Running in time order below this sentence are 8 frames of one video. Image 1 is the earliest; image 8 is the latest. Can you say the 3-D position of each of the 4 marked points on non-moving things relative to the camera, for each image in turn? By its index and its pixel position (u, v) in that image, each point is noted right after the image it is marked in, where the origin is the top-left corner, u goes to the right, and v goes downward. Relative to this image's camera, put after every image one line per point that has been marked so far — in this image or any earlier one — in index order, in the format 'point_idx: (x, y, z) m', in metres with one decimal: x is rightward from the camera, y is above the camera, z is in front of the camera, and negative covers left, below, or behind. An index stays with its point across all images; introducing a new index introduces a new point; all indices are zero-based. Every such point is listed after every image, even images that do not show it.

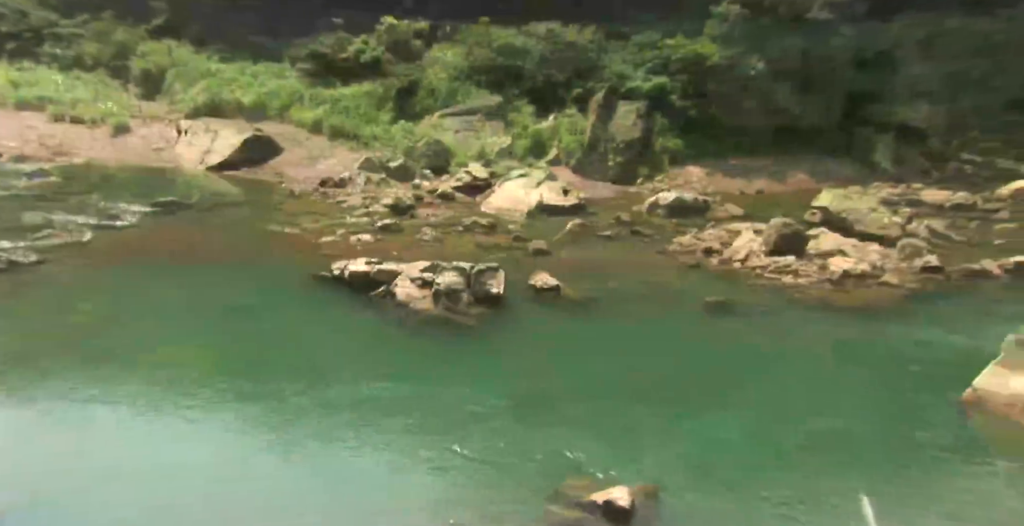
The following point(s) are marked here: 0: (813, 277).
0: (+4.9, -0.2, +12.4) m
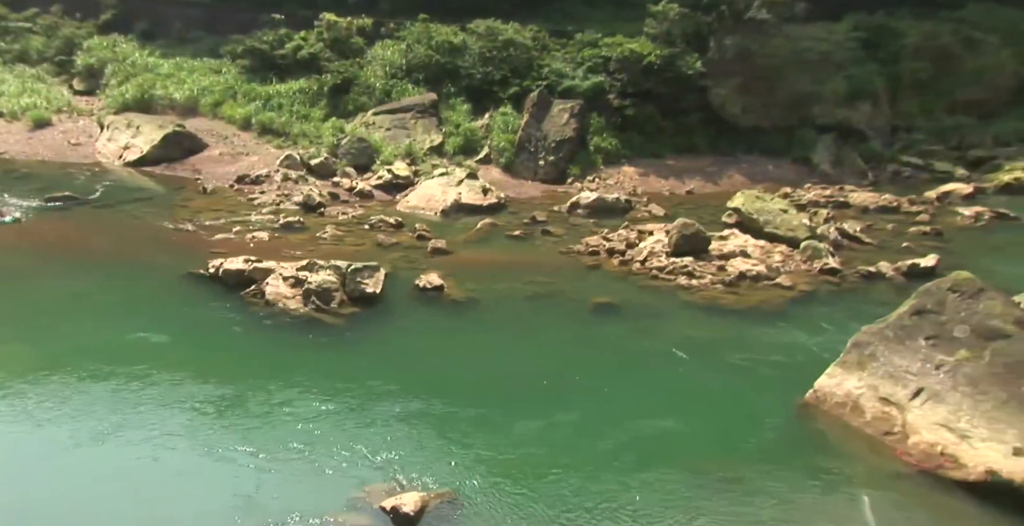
0: (+3.2, -0.2, +12.4) m
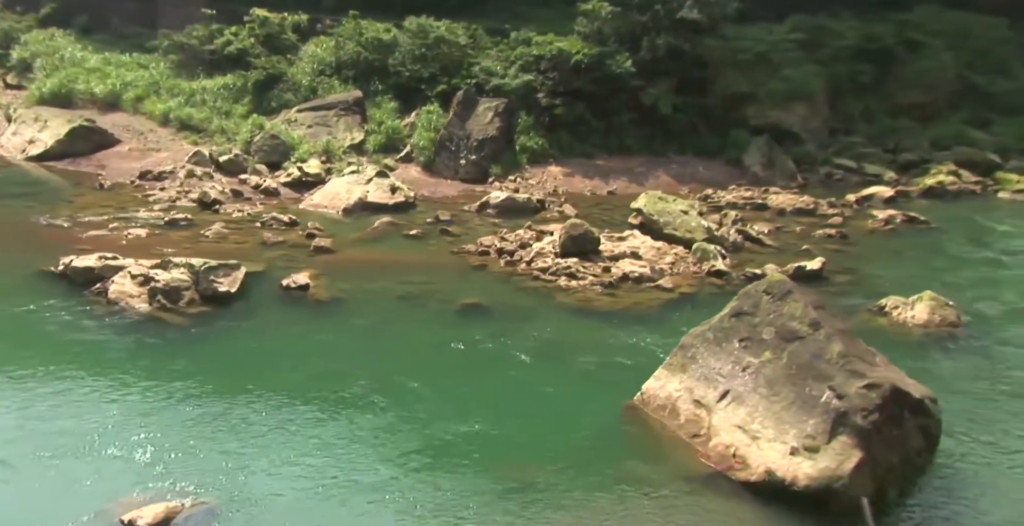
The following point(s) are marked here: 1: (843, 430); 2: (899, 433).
0: (+1.2, -0.3, +12.4) m
1: (+2.8, -1.4, +6.4) m
2: (+3.4, -1.5, +6.6) m
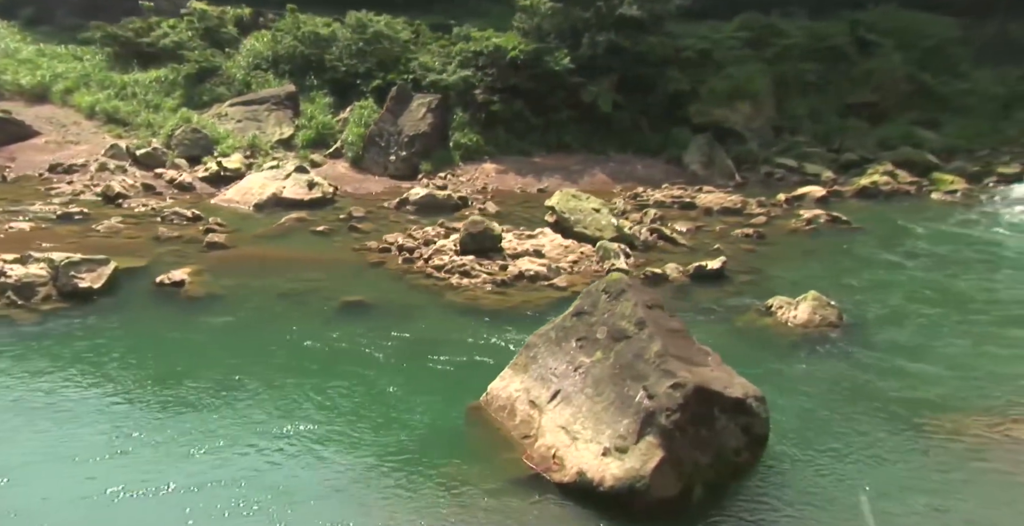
0: (-0.5, -0.2, +12.3) m
1: (+1.2, -1.4, +6.3) m
2: (+1.7, -1.4, +6.5) m
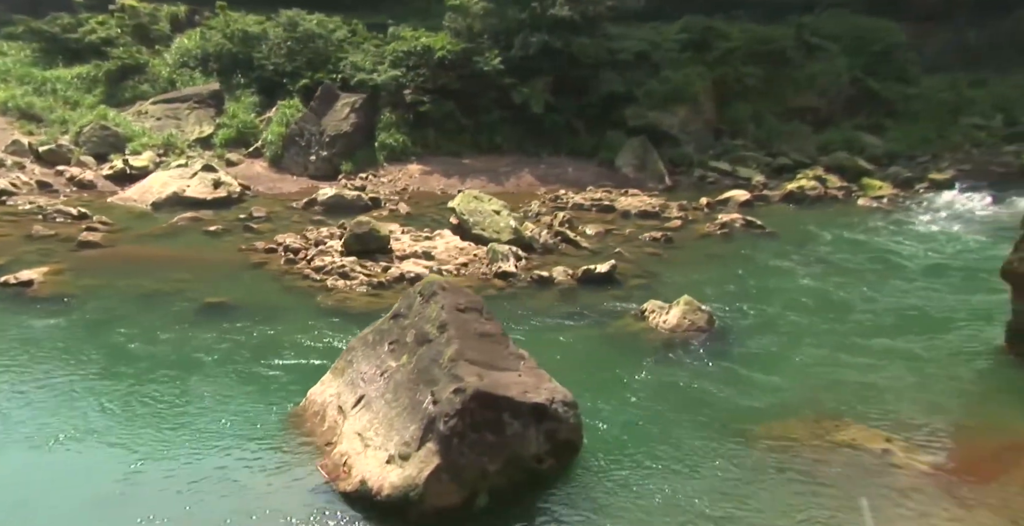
0: (-2.4, -0.2, +12.0) m
1: (-0.6, -1.4, +6.1) m
2: (-0.1, -1.5, +6.3) m
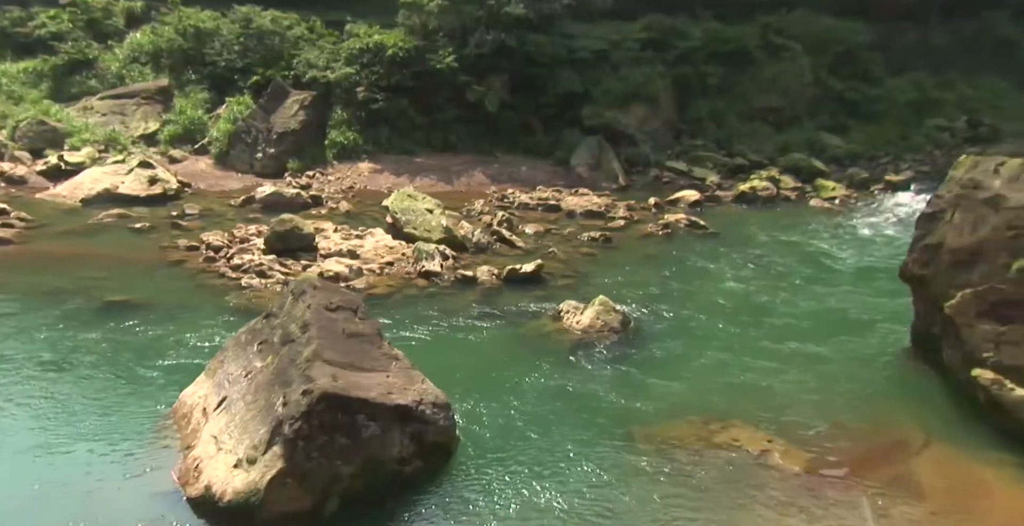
0: (-3.6, -0.2, +11.9) m
1: (-1.8, -1.4, +5.9) m
2: (-1.3, -1.5, +6.2) m
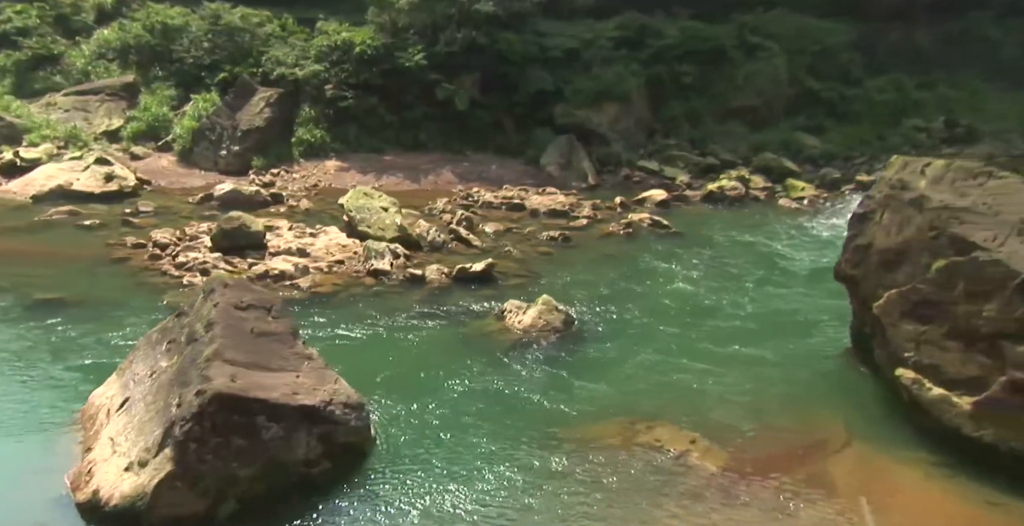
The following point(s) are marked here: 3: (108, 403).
0: (-4.4, -0.2, +11.7) m
1: (-2.6, -1.3, +5.8) m
2: (-2.0, -1.4, +6.1) m
3: (-3.7, -1.3, +7.1) m
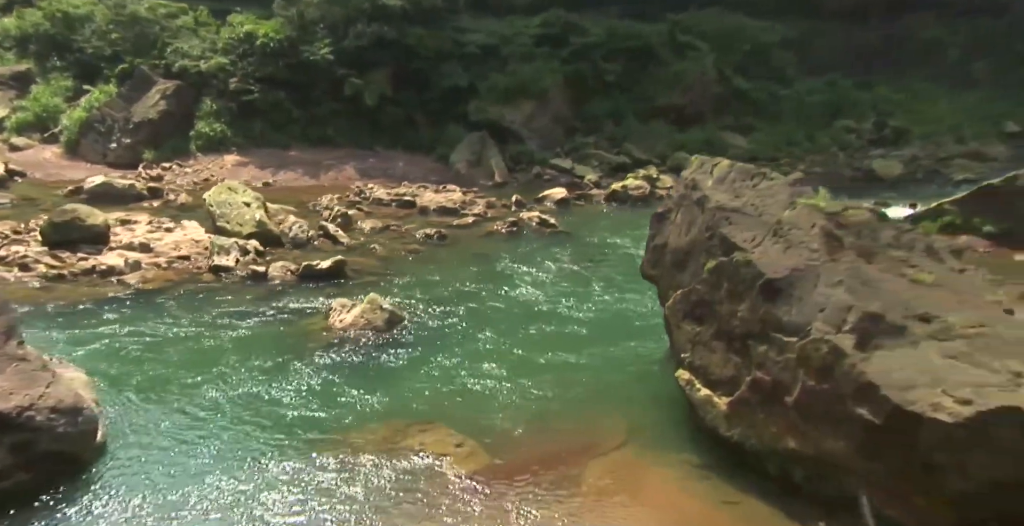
0: (-6.8, -0.1, +11.1) m
1: (-4.9, -1.3, +5.3) m
2: (-4.3, -1.4, +5.6) m
3: (-6.0, -1.2, +6.5) m
